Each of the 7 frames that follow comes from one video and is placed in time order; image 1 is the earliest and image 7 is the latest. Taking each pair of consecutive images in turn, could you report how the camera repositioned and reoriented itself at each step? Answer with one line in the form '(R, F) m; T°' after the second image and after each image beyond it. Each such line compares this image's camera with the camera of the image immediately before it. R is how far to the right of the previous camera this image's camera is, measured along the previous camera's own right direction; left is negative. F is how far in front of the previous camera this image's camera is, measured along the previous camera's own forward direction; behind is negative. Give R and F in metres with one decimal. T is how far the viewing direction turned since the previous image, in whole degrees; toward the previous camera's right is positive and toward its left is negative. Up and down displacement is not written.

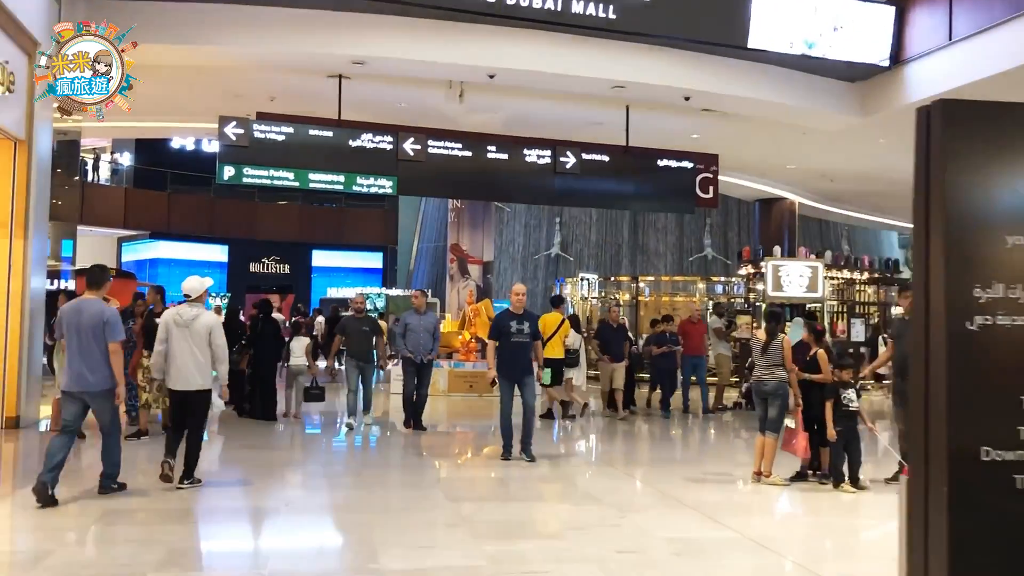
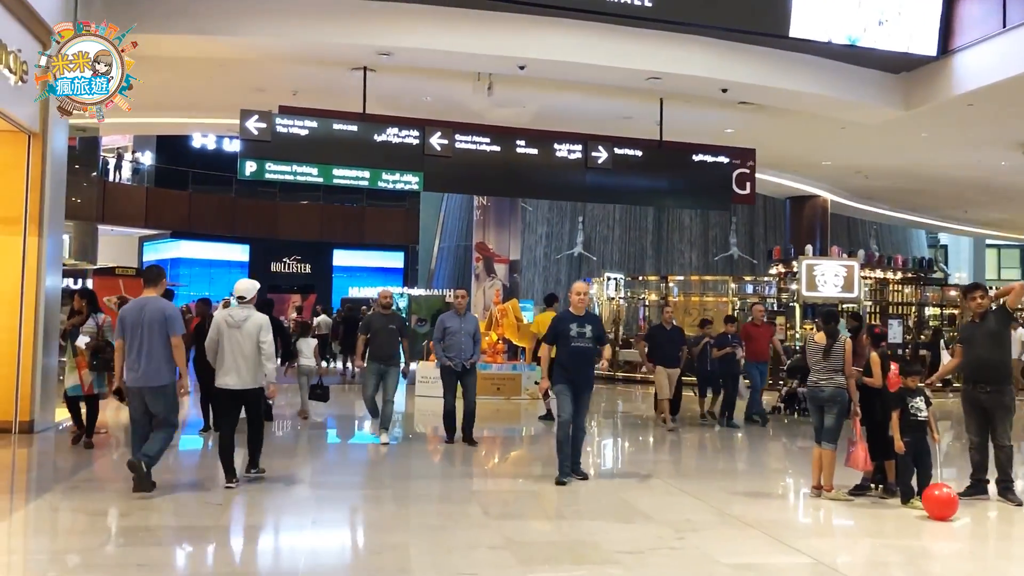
(-0.1, +0.3) m; -1°
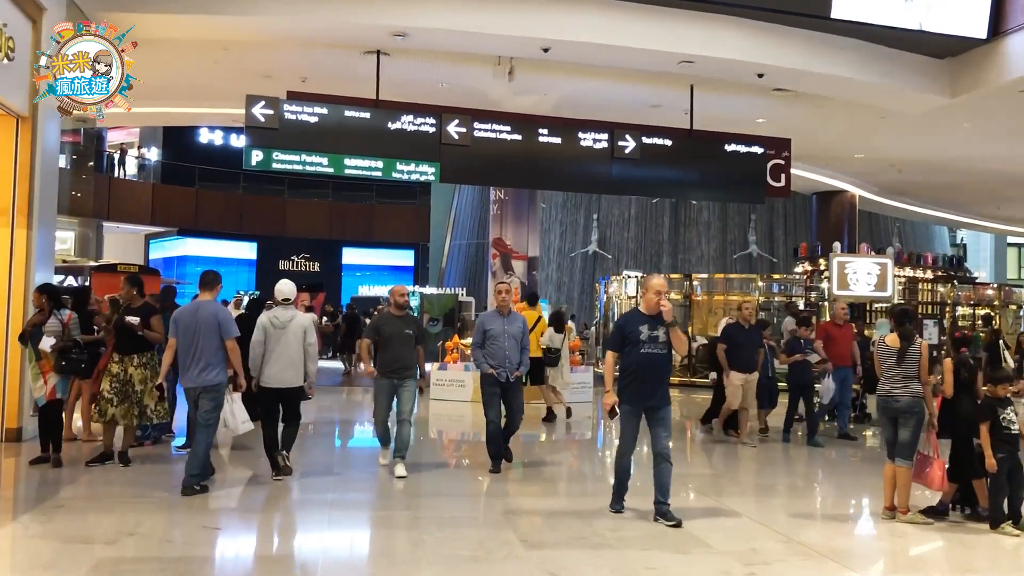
(-0.1, +0.5) m; -1°
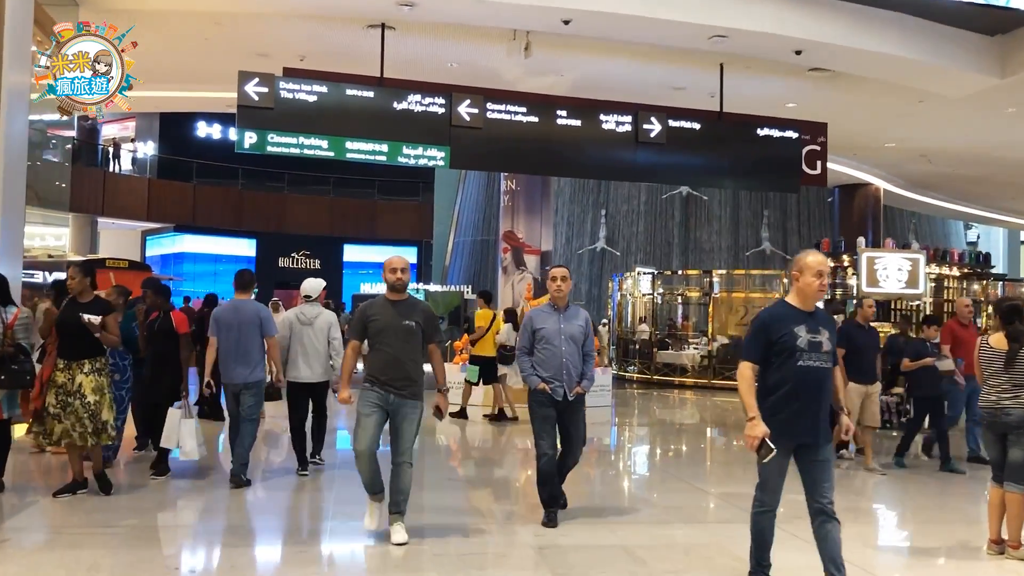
(-0.1, +0.6) m; 0°
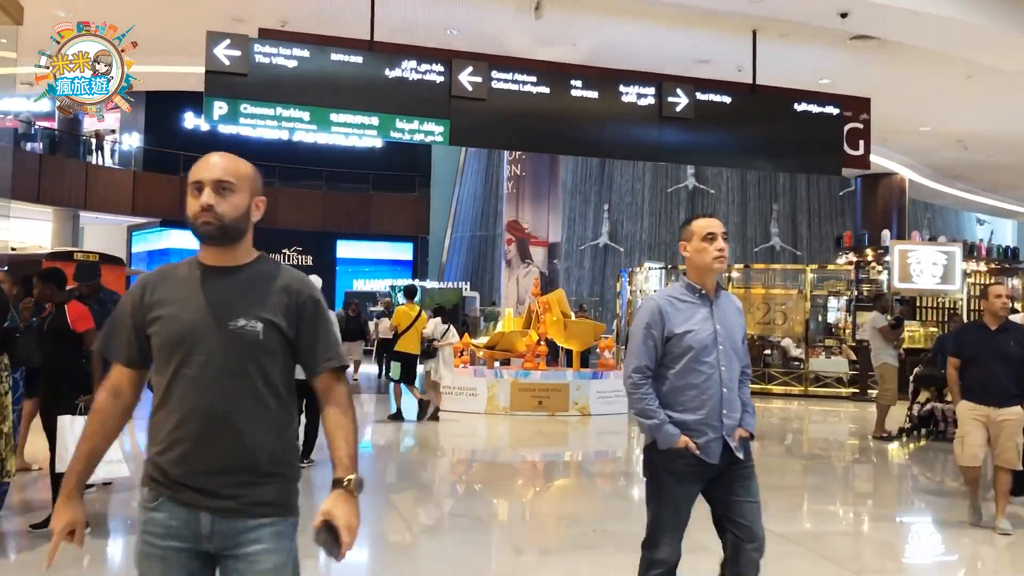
(-0.1, +0.9) m; 0°
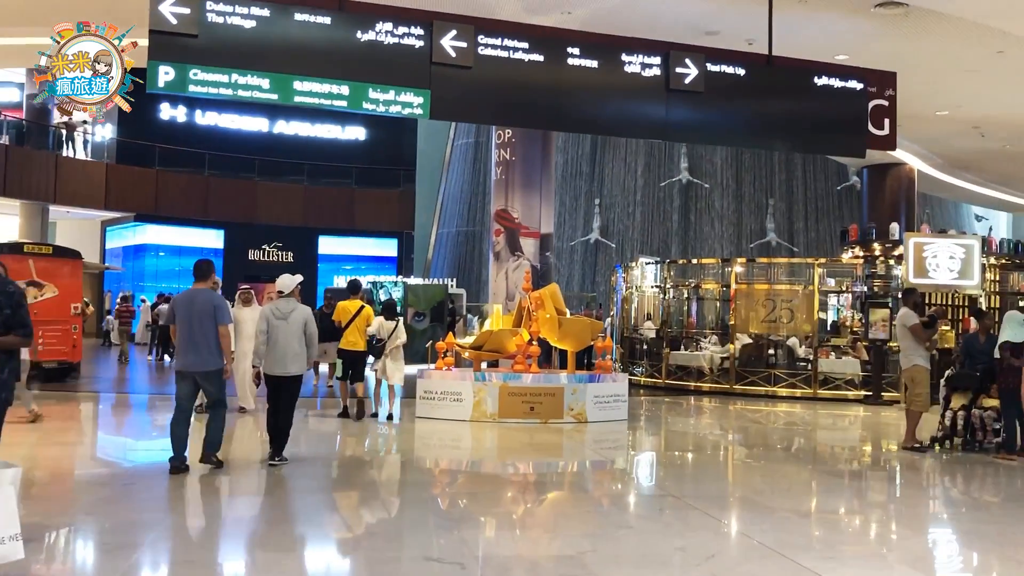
(0.0, +0.7) m; +1°
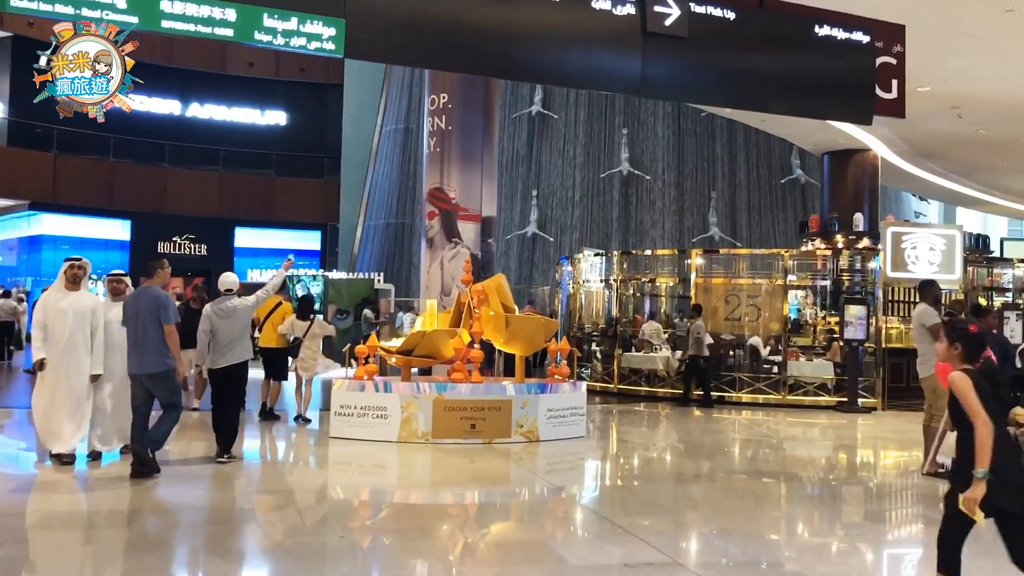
(0.0, +1.2) m; +4°
